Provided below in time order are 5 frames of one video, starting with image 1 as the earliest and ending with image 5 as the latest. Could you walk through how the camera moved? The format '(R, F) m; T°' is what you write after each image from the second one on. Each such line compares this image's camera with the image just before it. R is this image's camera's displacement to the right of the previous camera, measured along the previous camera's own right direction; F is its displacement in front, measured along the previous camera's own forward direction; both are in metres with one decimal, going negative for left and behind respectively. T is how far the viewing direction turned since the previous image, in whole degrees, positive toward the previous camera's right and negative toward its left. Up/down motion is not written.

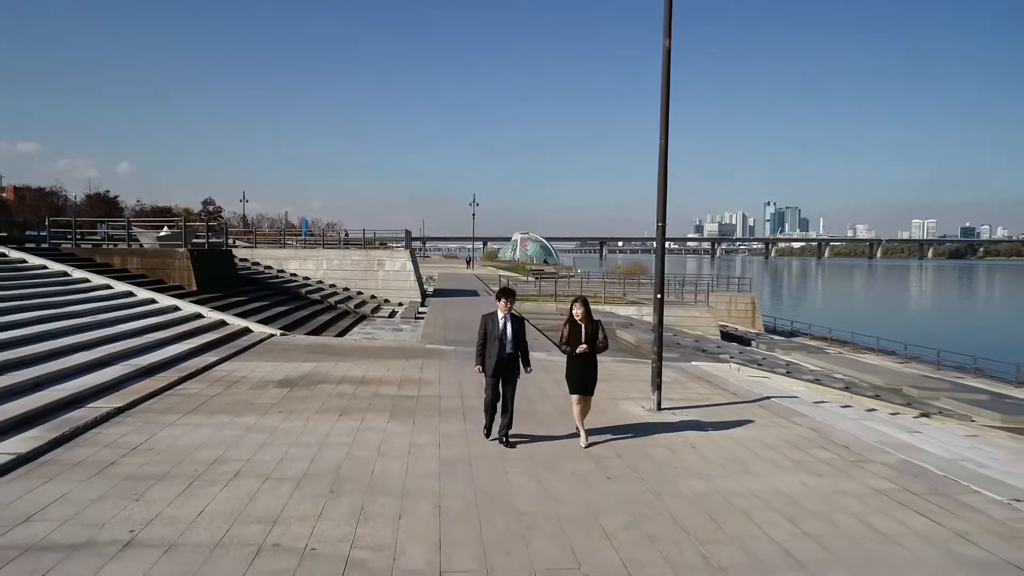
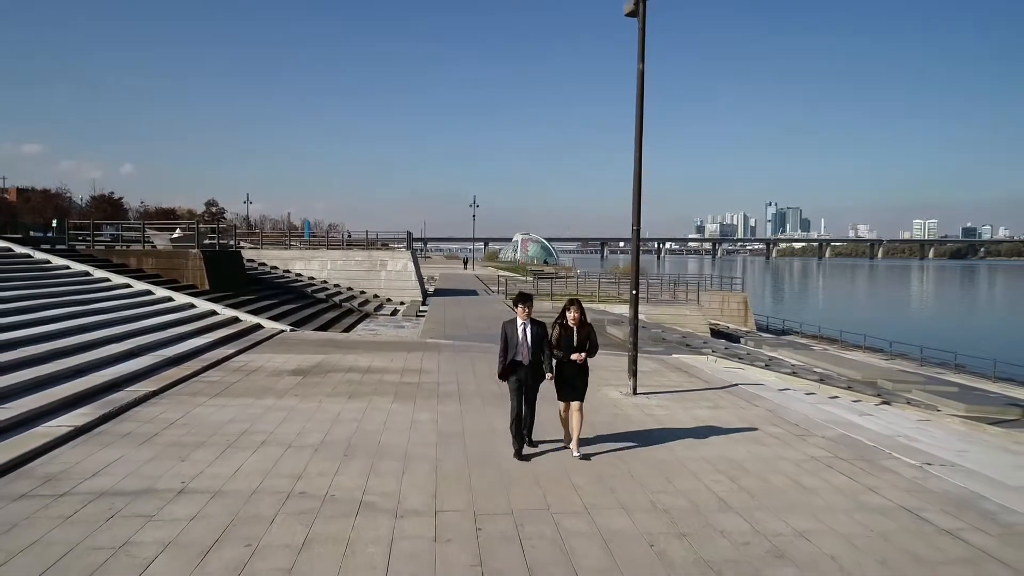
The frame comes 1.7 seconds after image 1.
(+0.1, -0.9) m; 0°
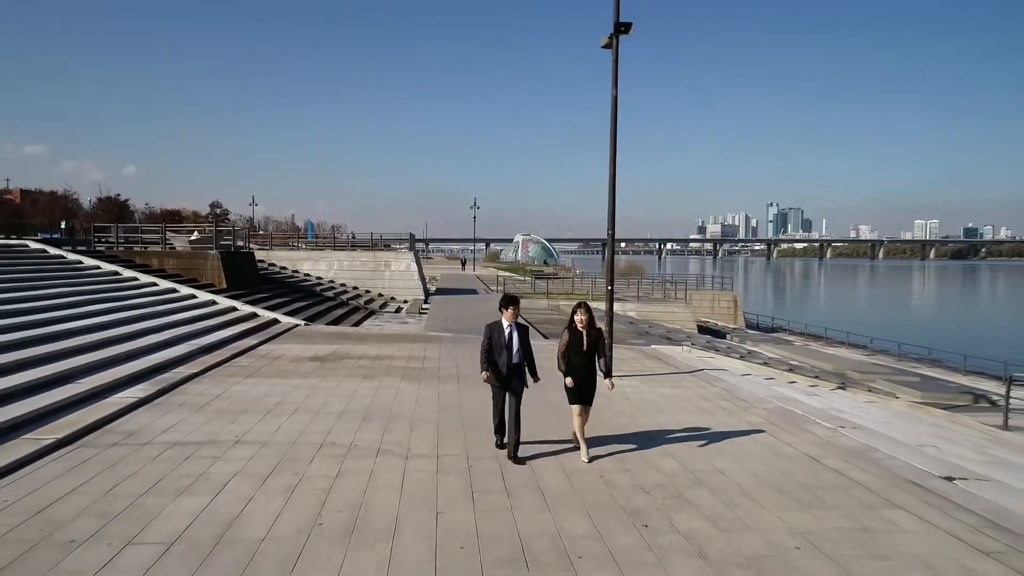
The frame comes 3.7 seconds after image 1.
(+0.2, -1.3) m; 0°
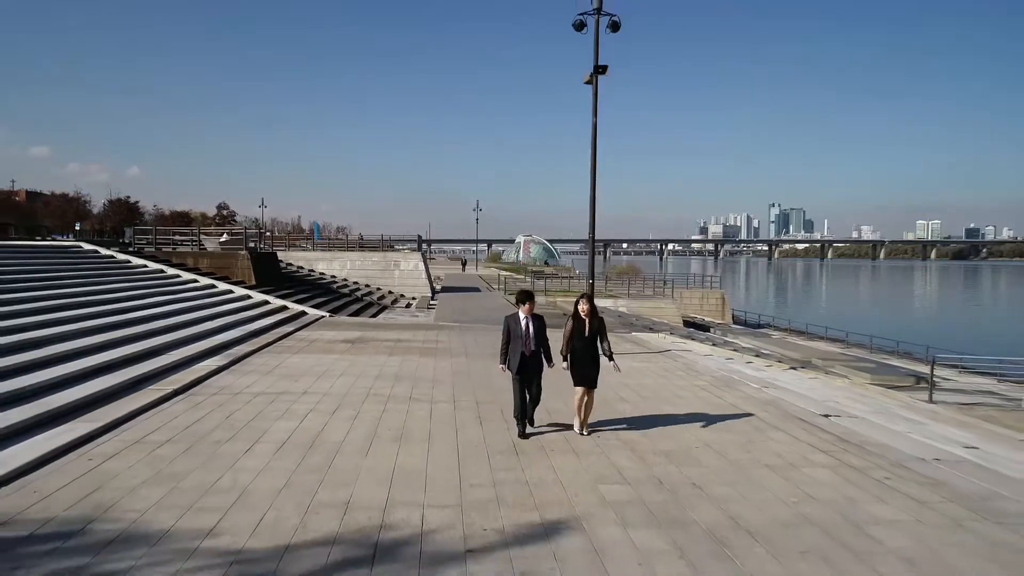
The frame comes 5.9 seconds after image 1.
(+0.1, -2.1) m; 0°
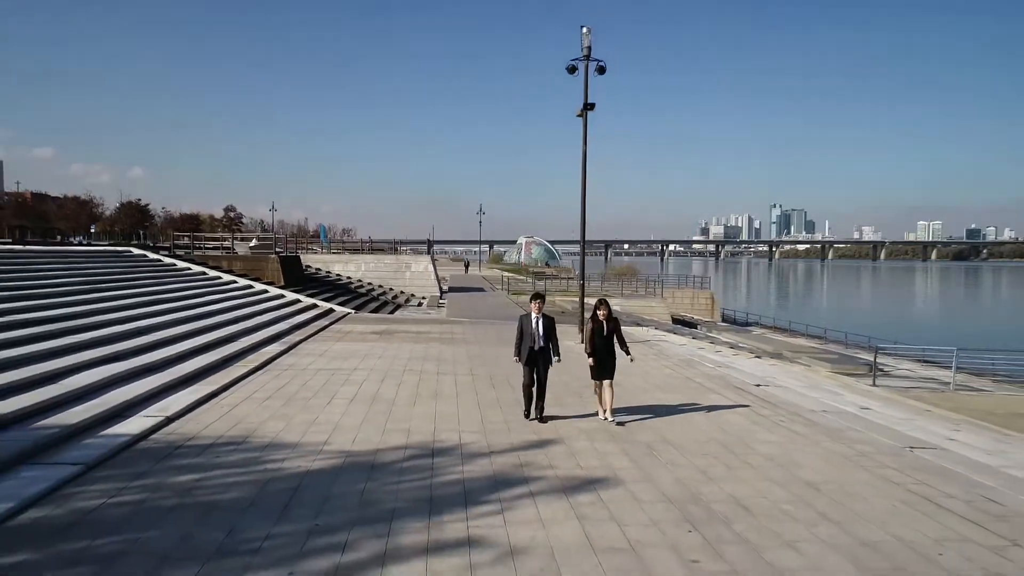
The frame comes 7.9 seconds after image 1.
(-0.1, -2.3) m; 0°
